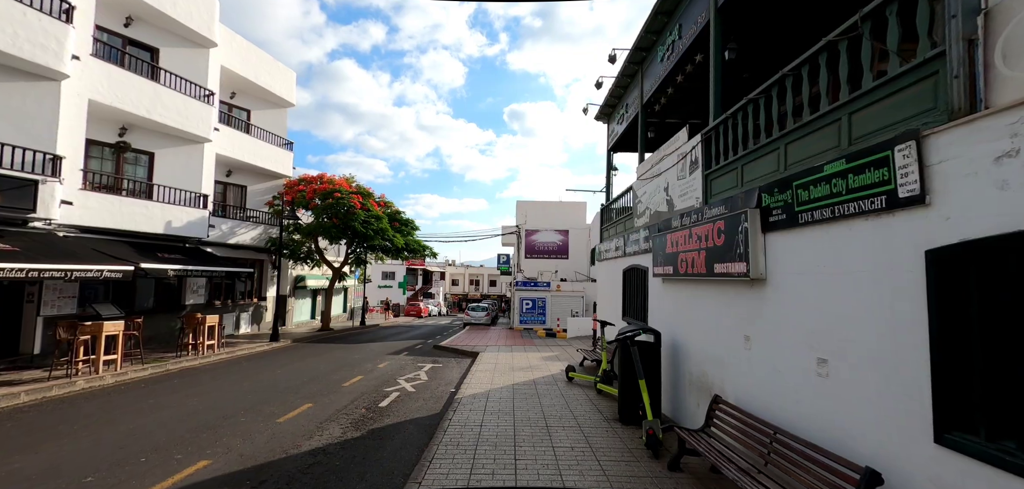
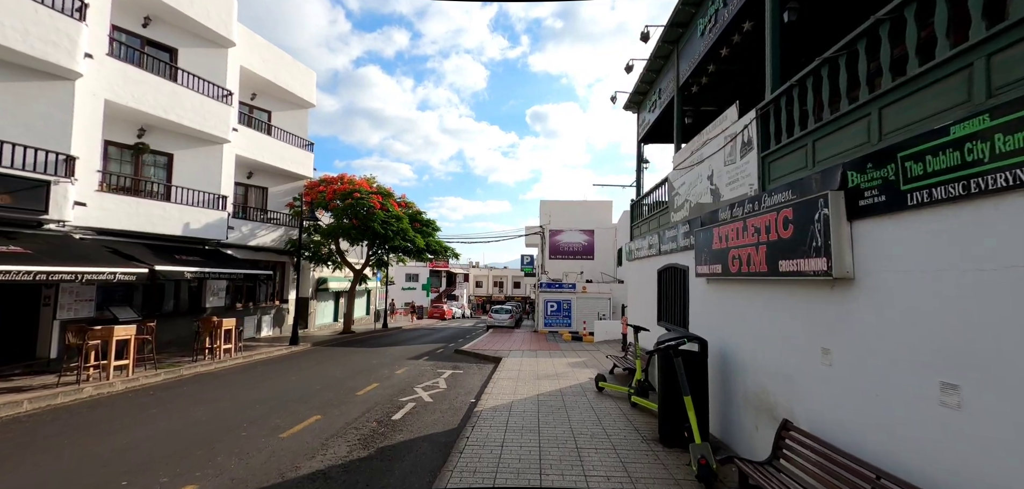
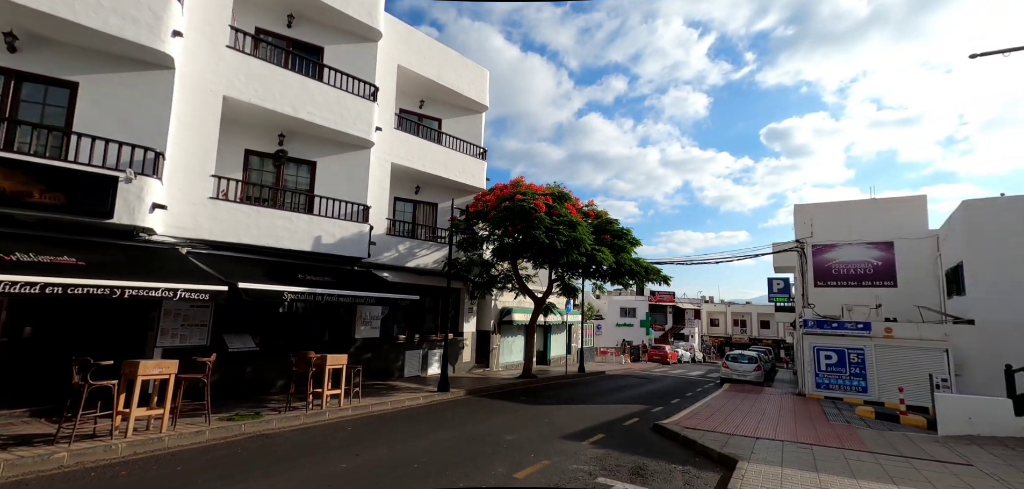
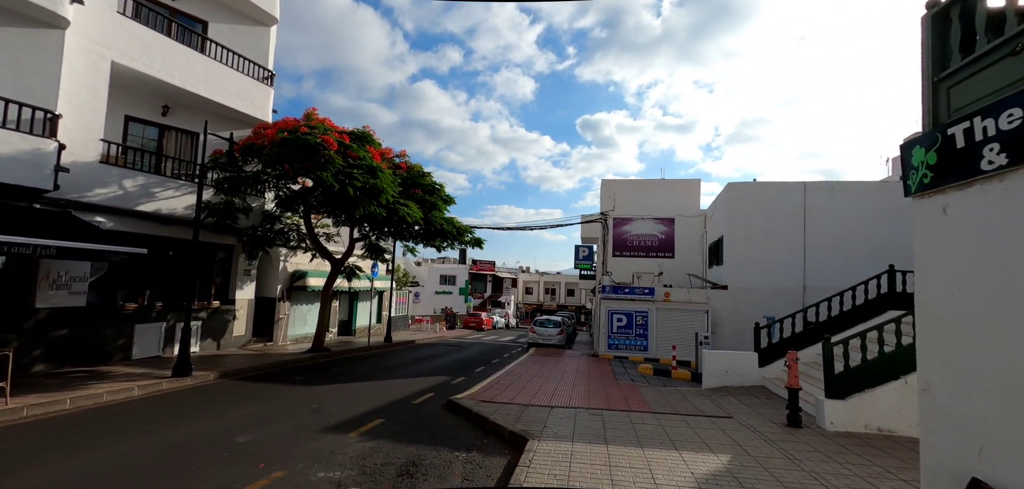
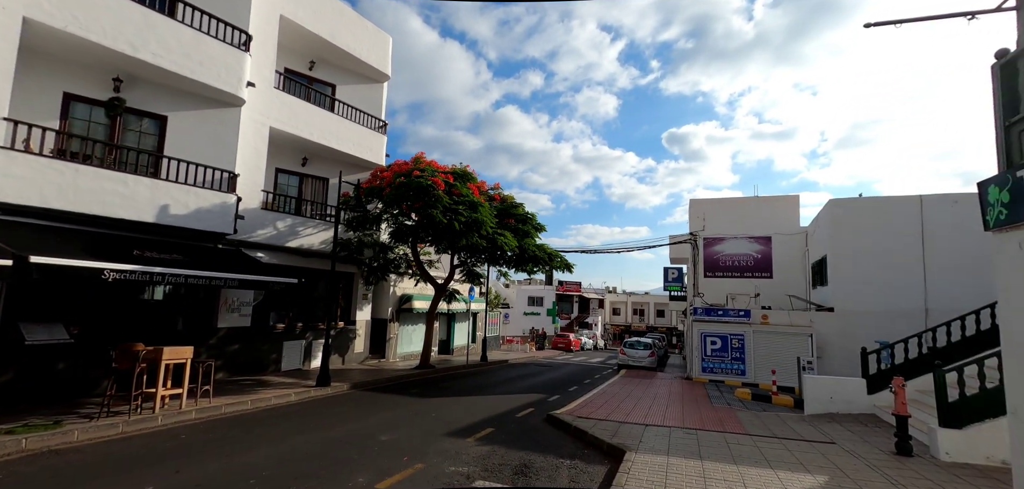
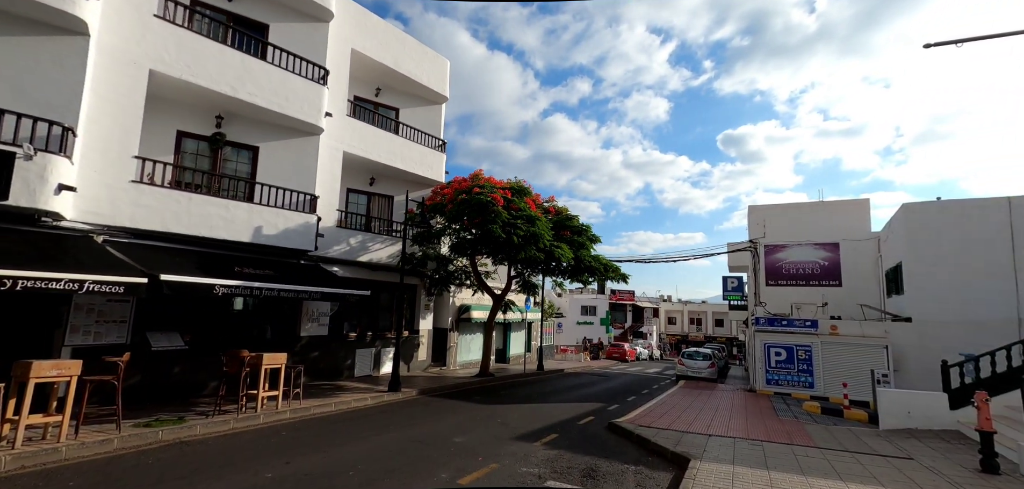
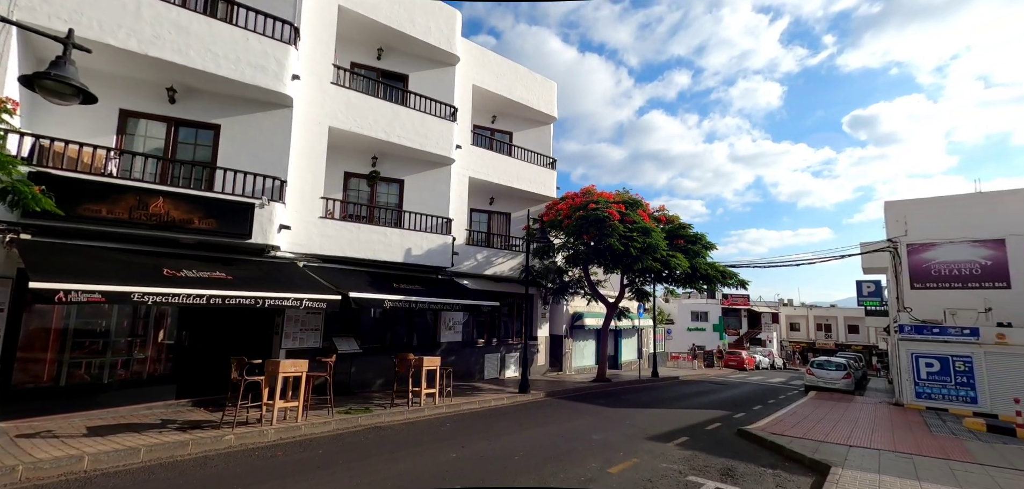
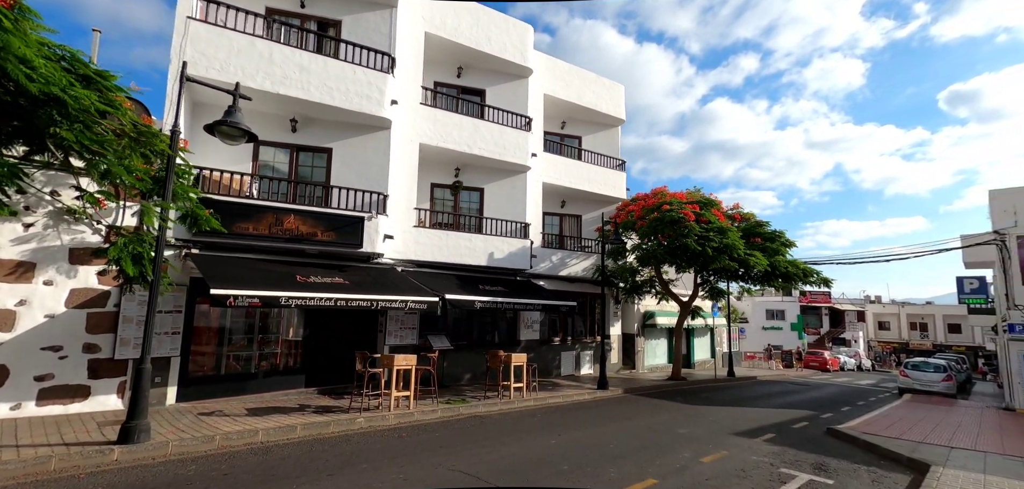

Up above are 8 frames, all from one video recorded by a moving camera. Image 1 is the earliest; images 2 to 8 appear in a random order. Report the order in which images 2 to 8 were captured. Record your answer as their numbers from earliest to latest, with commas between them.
2, 8, 7, 3, 6, 5, 4
